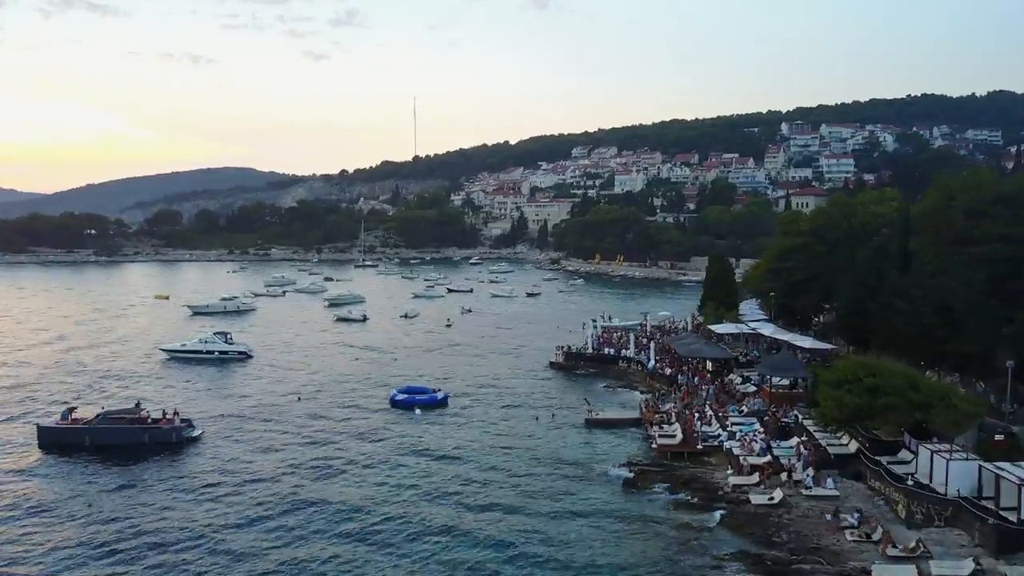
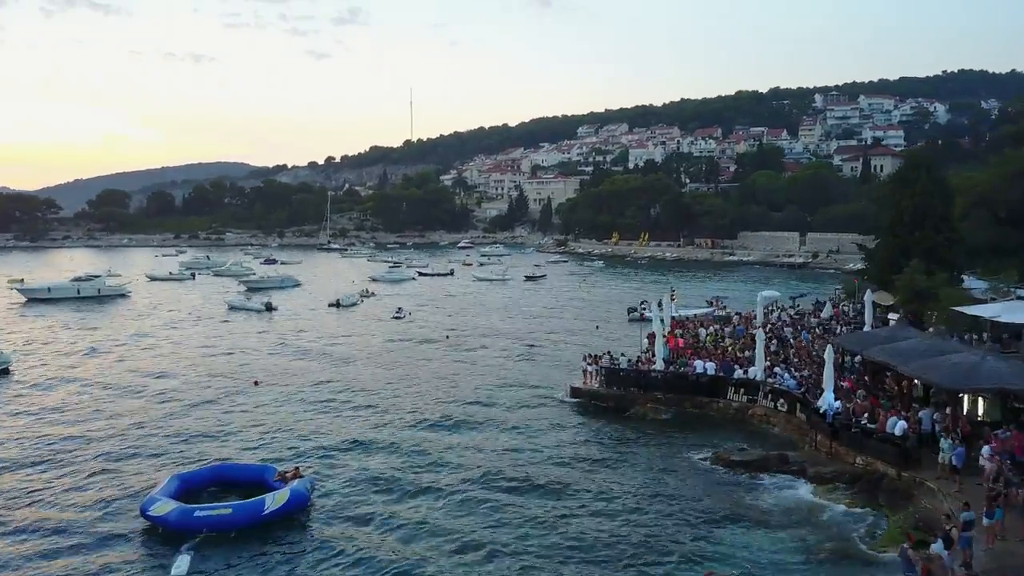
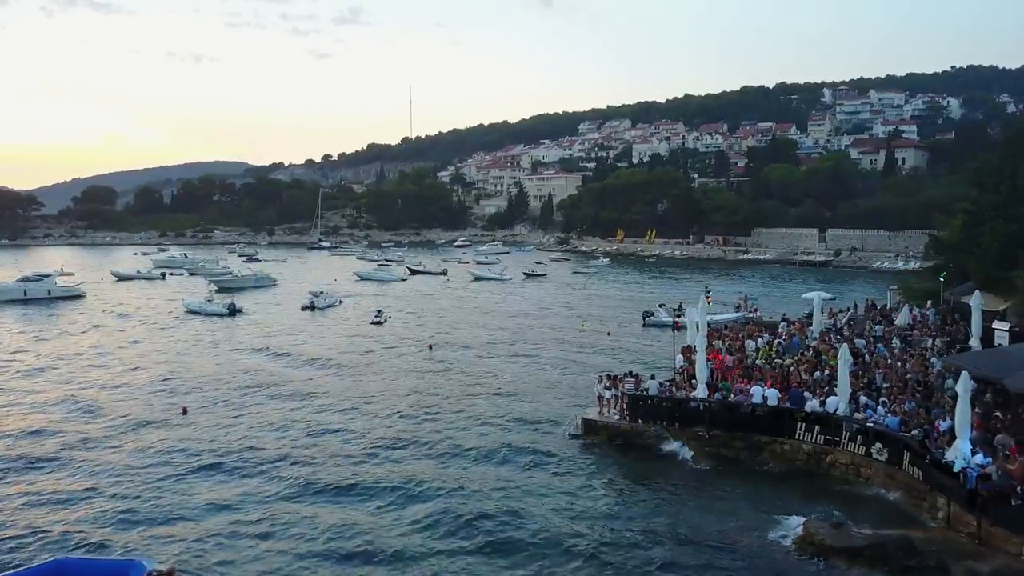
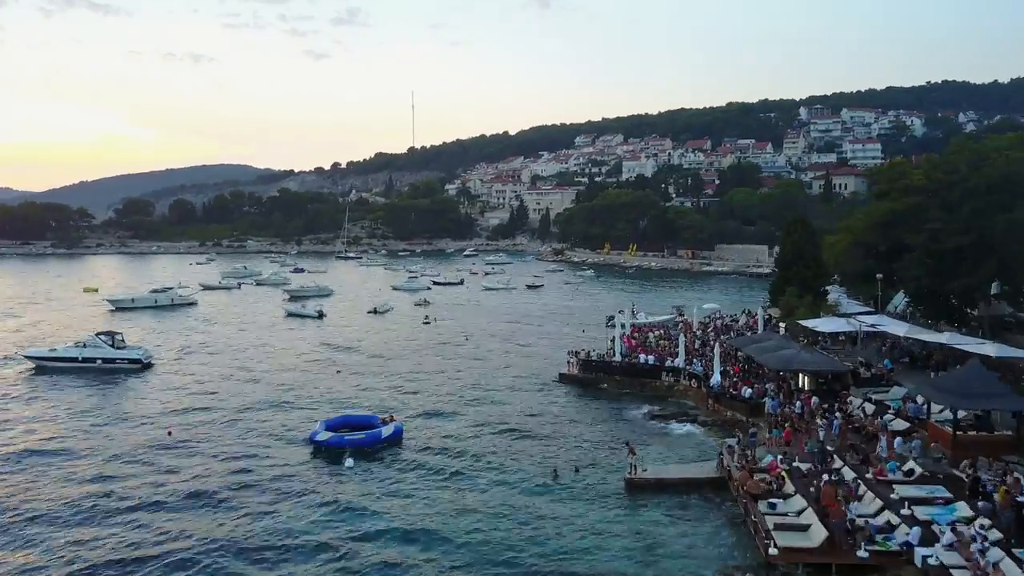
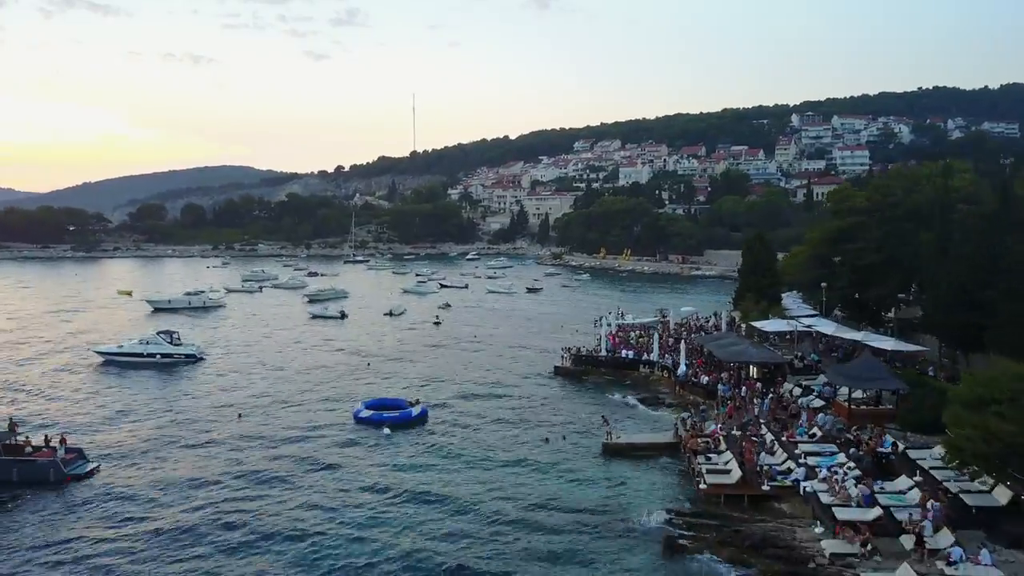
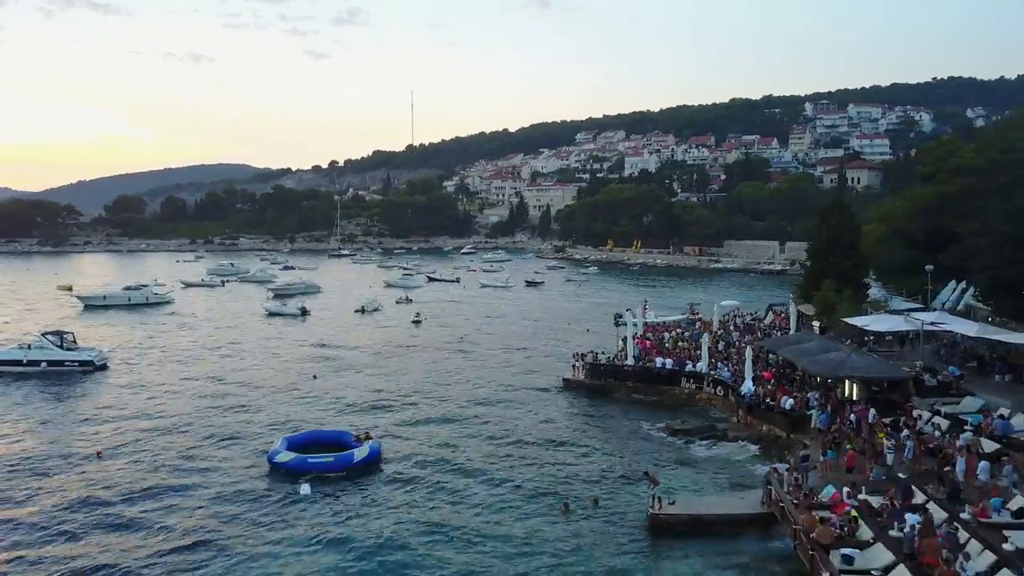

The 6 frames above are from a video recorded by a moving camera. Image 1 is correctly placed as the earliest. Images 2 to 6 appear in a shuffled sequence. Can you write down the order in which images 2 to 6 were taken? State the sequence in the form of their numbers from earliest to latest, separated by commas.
5, 4, 6, 2, 3
